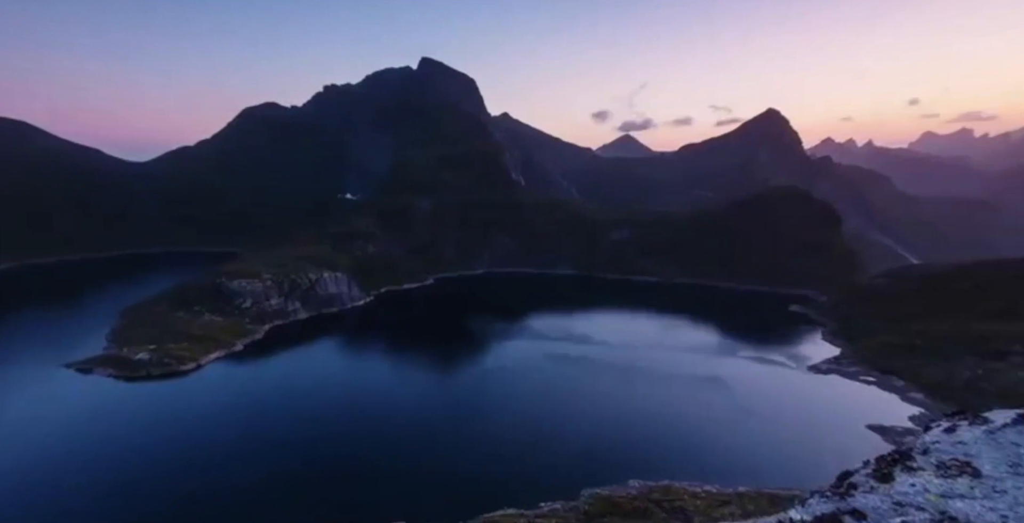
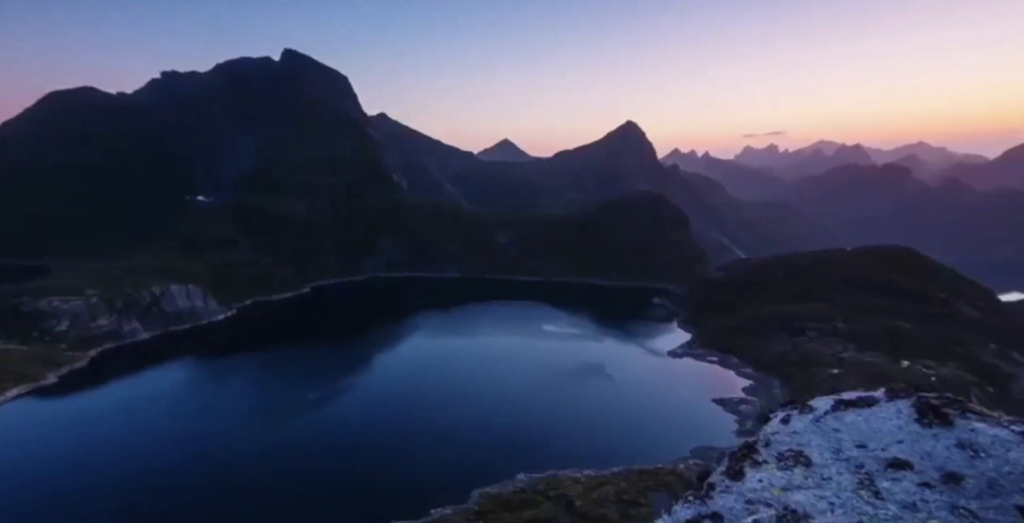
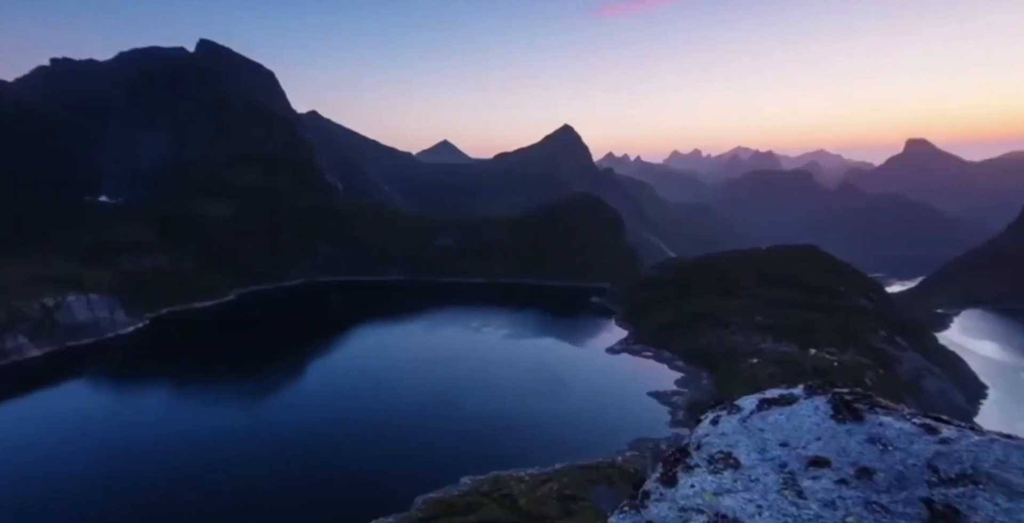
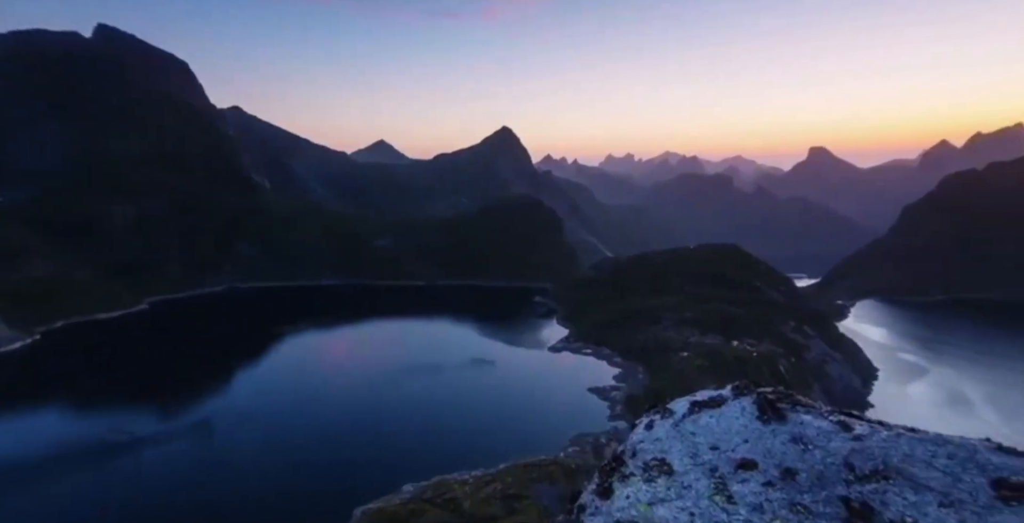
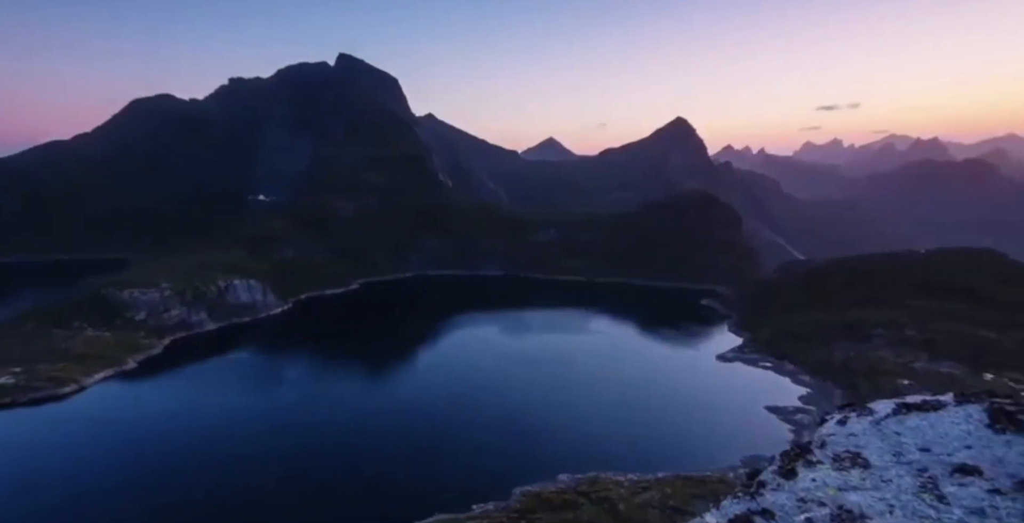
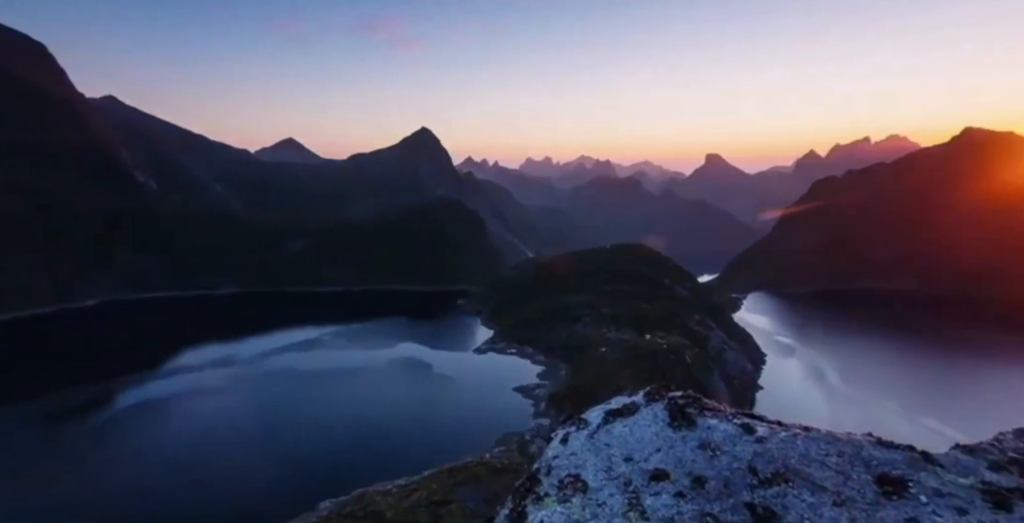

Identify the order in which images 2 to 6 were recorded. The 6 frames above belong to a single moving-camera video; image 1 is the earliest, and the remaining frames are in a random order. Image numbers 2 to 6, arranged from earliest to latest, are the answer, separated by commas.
5, 2, 3, 4, 6
